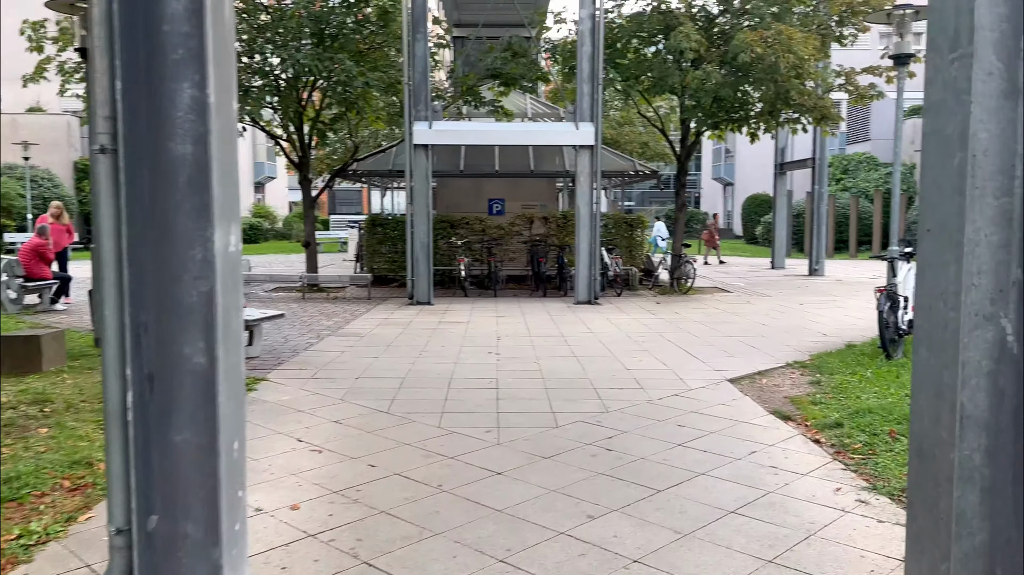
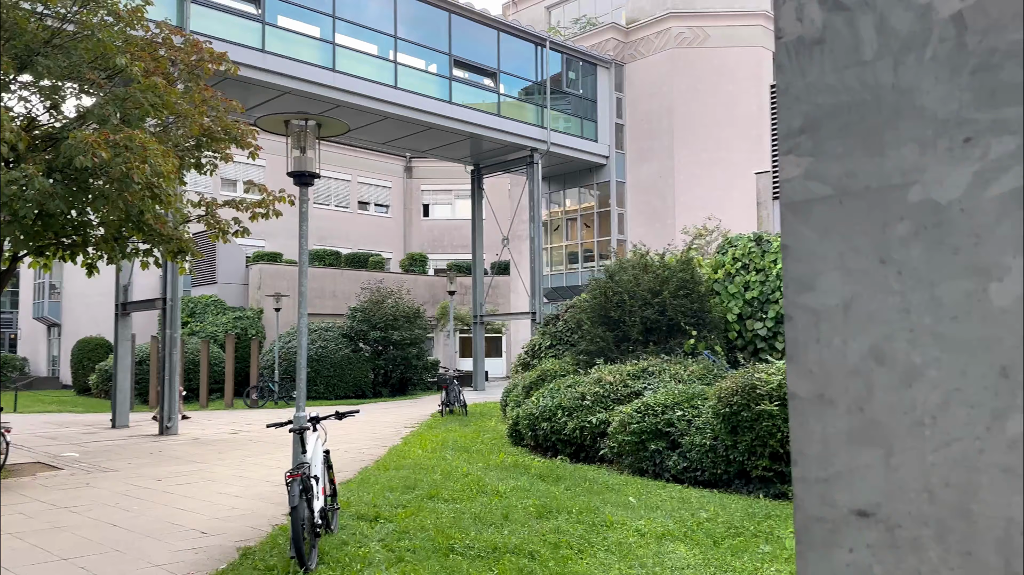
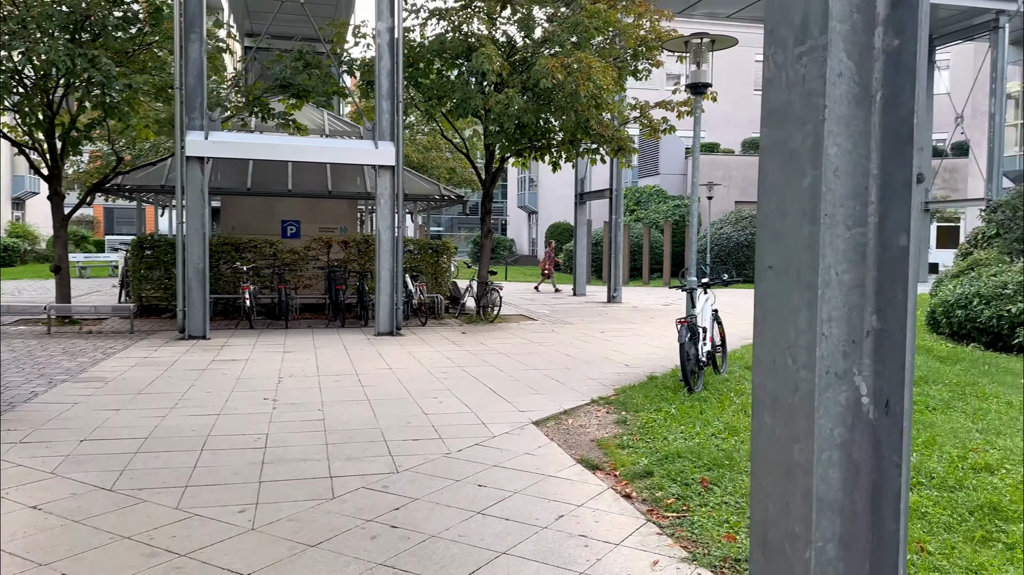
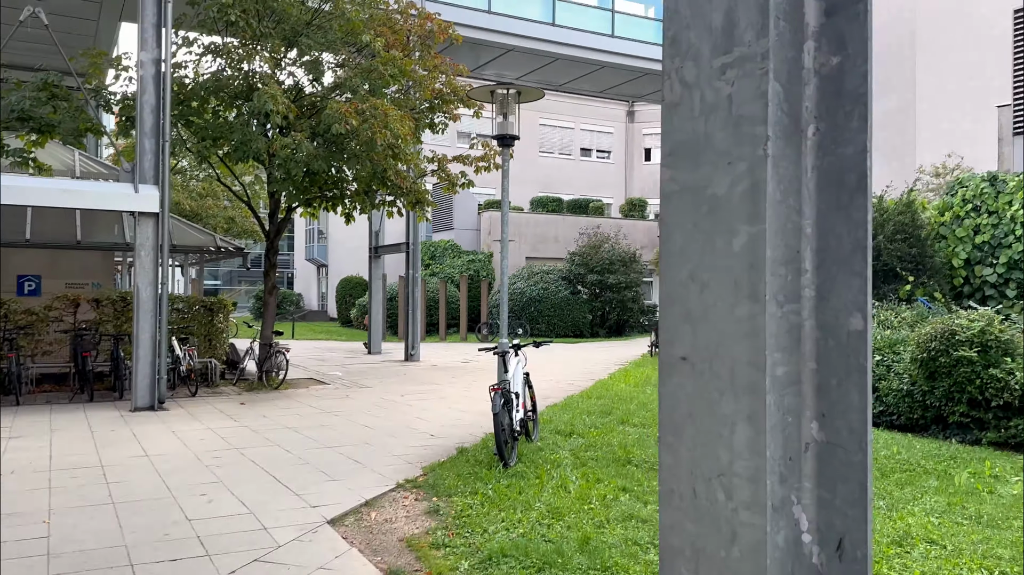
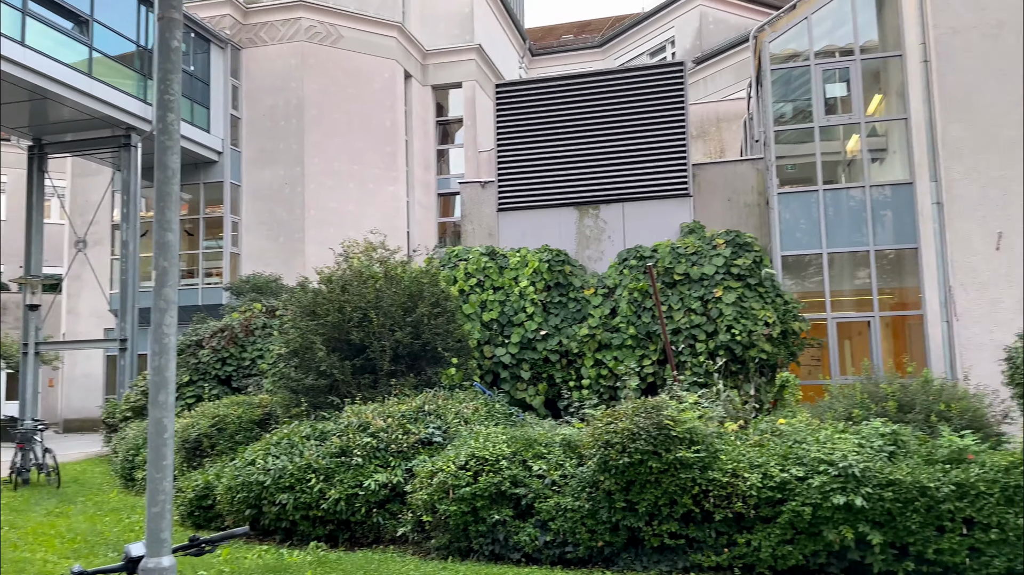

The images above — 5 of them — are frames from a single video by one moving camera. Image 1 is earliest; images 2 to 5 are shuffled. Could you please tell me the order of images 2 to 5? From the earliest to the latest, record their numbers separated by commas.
3, 4, 2, 5
